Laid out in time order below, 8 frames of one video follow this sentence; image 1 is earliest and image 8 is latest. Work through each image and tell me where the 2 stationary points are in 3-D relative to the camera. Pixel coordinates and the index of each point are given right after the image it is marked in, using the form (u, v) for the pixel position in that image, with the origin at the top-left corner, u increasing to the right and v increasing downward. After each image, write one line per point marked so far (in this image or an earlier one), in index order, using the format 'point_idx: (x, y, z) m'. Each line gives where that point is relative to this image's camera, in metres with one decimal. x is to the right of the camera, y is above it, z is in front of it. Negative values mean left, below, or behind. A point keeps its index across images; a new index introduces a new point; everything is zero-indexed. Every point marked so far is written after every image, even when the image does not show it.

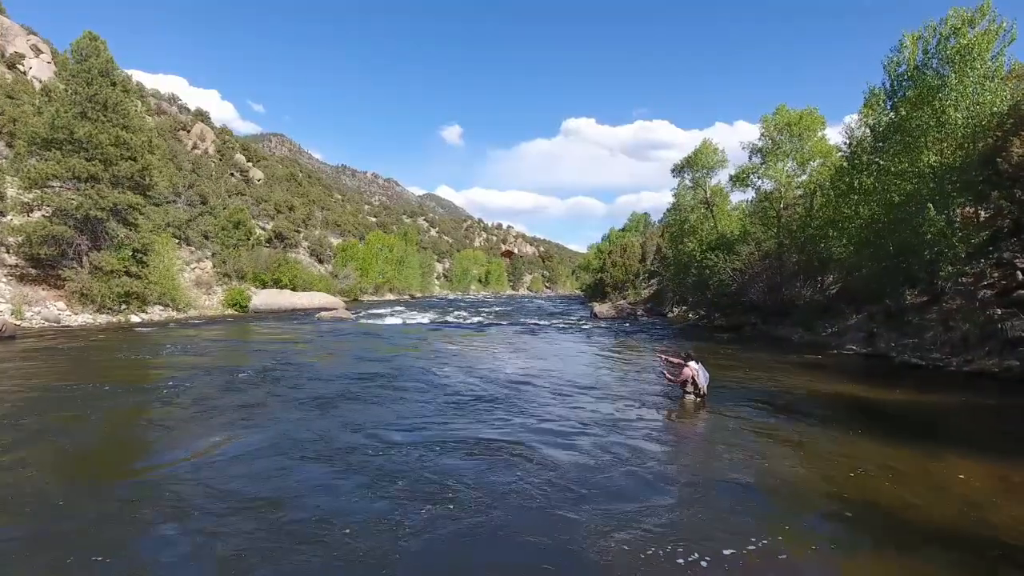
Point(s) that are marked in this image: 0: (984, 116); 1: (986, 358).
0: (+16.8, +6.1, +19.6) m
1: (+15.0, -2.2, +17.4) m
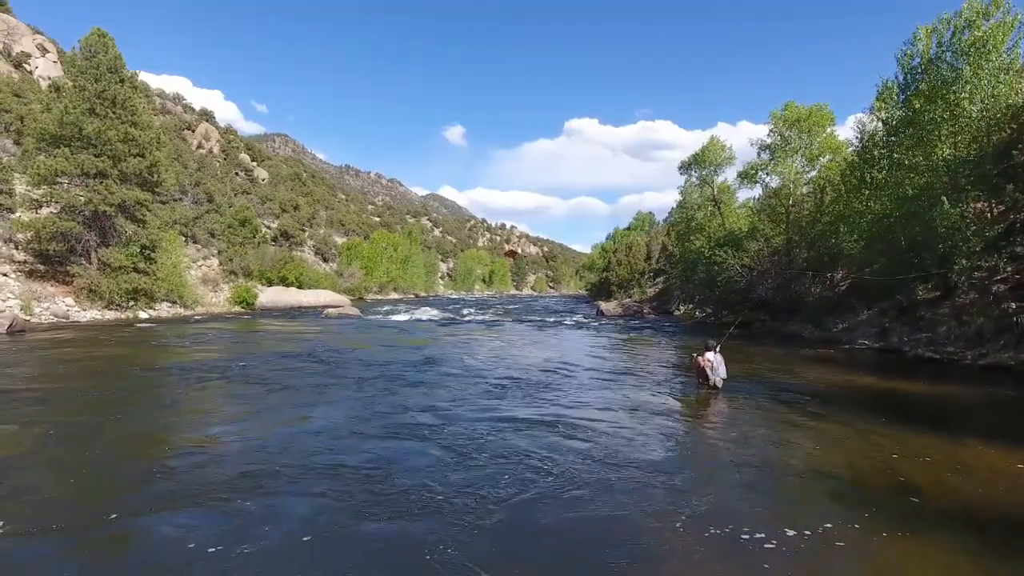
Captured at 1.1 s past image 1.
0: (+17.2, +6.3, +19.4) m
1: (+15.4, -2.0, +17.3) m
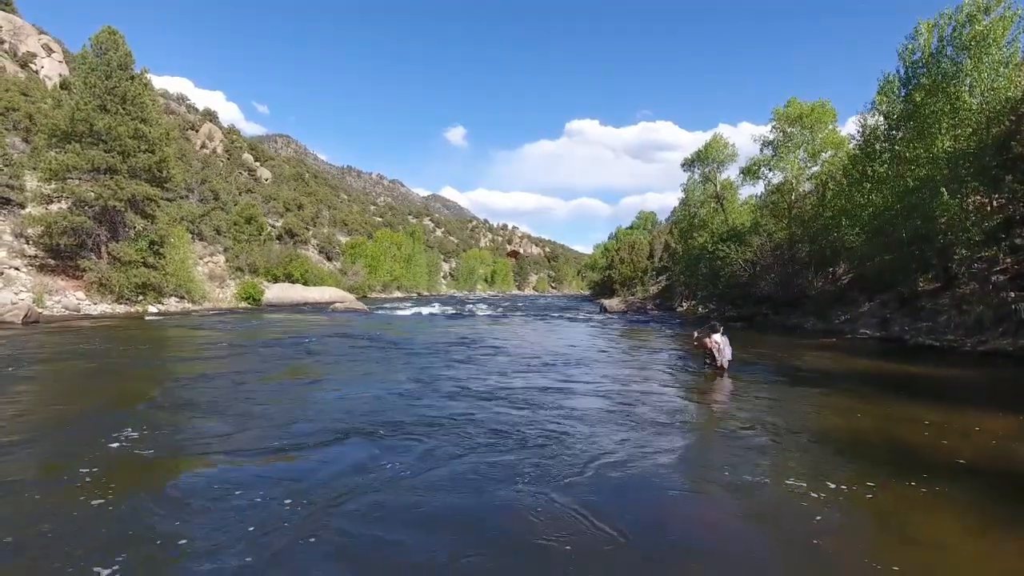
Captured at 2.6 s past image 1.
0: (+17.5, +6.7, +19.8) m
1: (+15.7, -1.6, +17.6) m
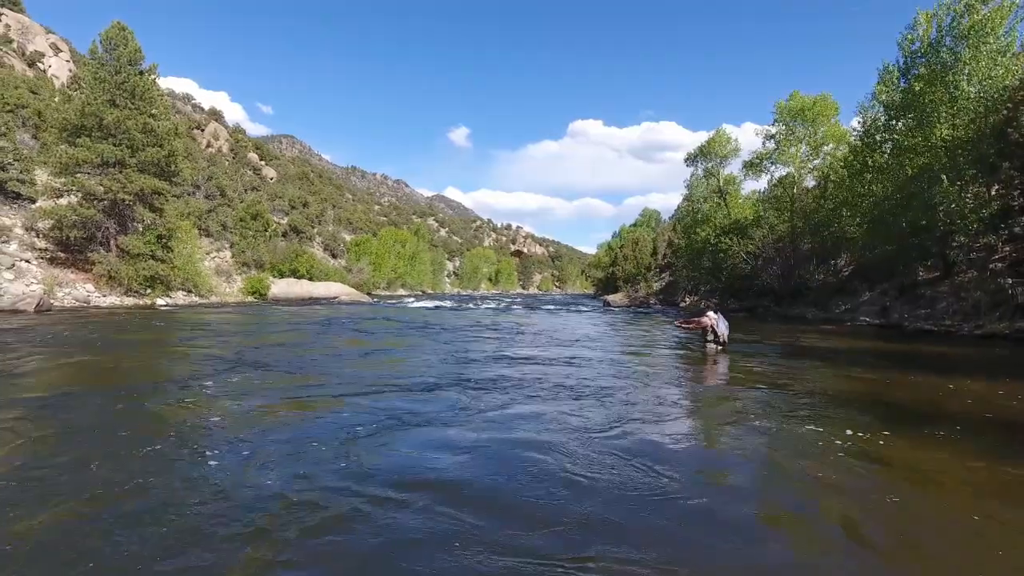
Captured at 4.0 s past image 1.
0: (+17.6, +7.2, +20.0) m
1: (+15.8, -1.1, +17.9) m
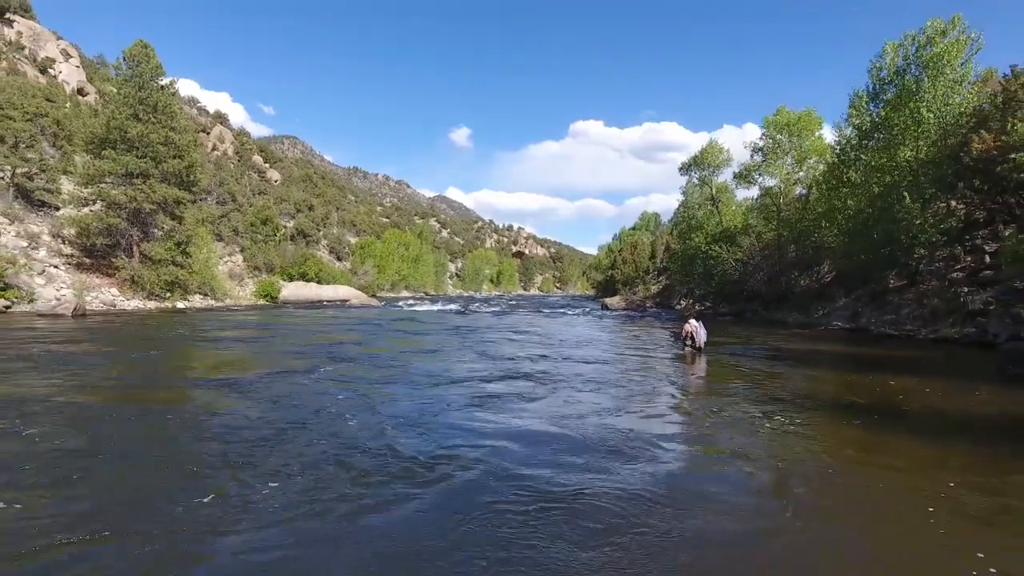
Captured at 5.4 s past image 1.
0: (+17.7, +6.9, +22.0) m
1: (+15.9, -1.4, +19.9) m
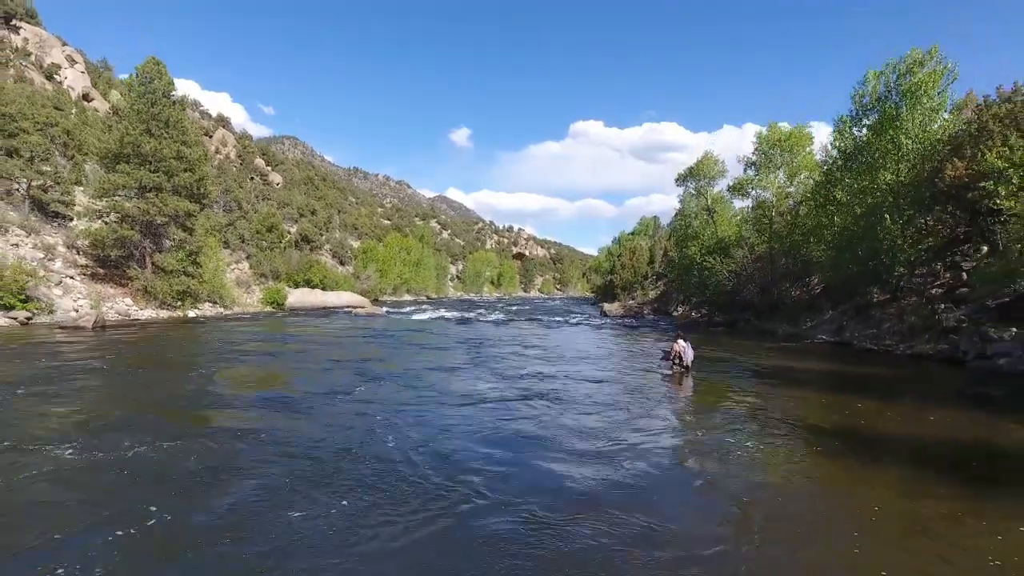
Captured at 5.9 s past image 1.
0: (+17.8, +6.2, +23.3) m
1: (+15.9, -2.1, +21.2) m
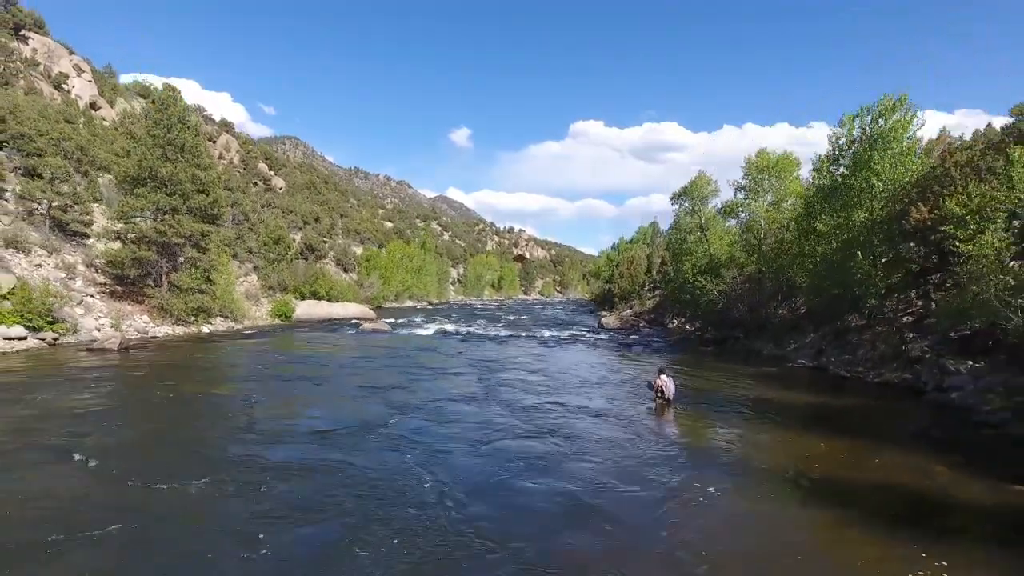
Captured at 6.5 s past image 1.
0: (+17.8, +4.8, +25.2) m
1: (+16.0, -3.5, +23.0) m
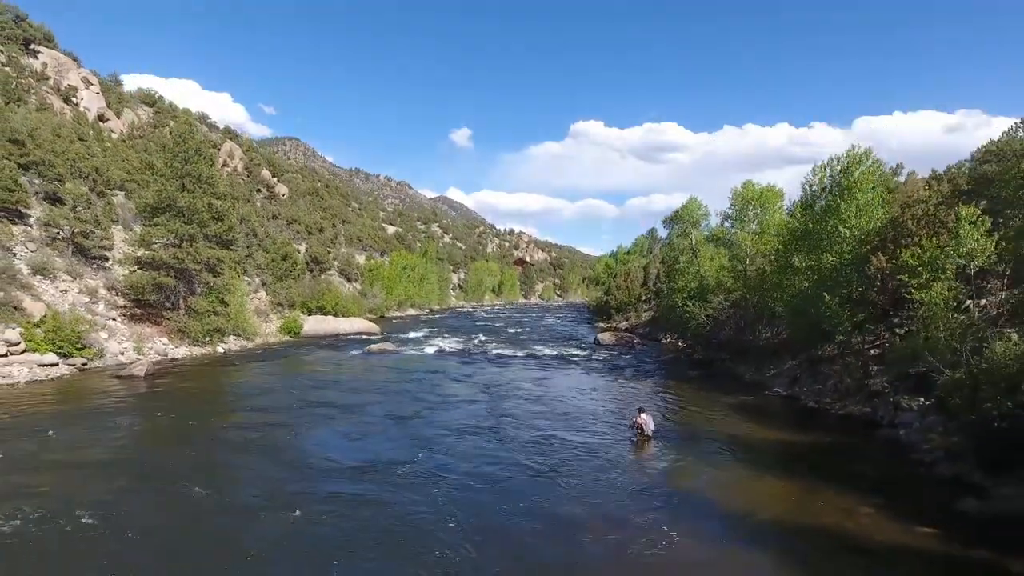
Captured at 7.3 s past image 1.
0: (+17.7, +2.9, +27.5) m
1: (+15.9, -5.4, +25.4) m
